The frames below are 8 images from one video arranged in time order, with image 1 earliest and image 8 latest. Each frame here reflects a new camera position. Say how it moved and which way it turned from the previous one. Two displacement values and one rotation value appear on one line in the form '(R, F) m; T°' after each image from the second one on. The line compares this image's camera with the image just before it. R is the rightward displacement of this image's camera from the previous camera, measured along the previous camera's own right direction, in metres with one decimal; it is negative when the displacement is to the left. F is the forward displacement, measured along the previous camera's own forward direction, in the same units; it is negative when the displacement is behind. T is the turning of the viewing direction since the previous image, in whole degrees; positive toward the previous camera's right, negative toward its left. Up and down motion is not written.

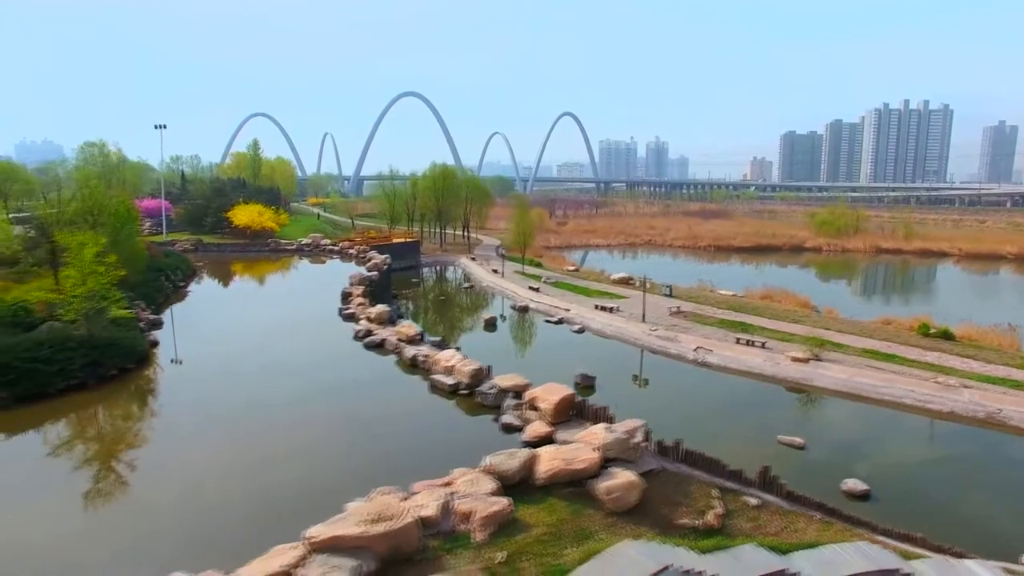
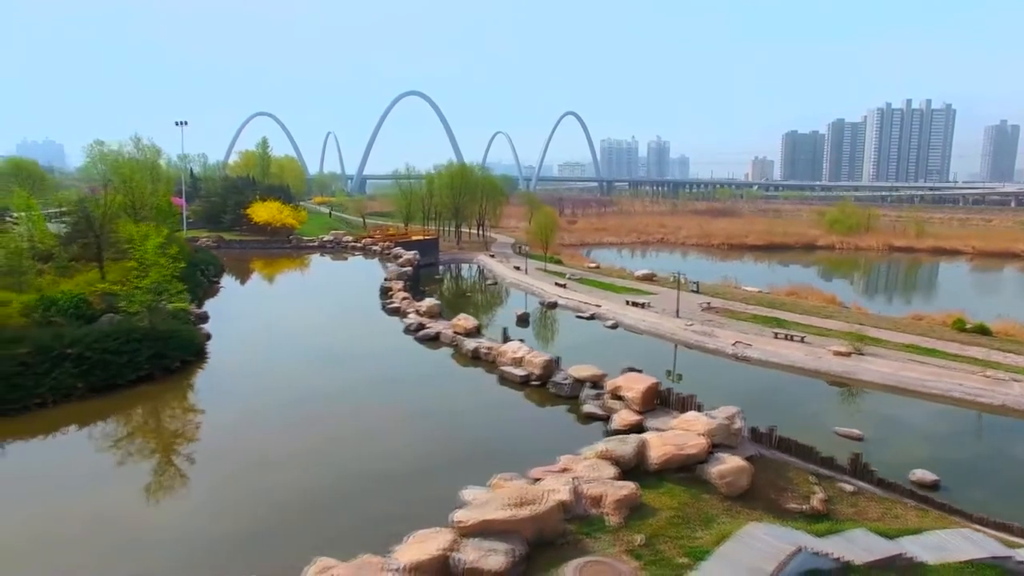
(-1.8, 0.0) m; 0°
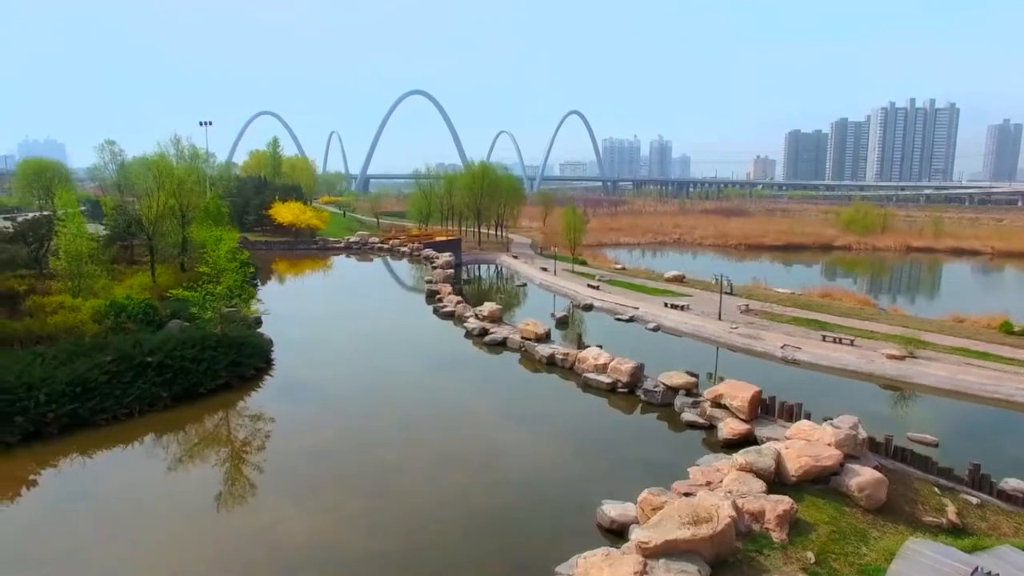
(-2.1, +0.3) m; 0°
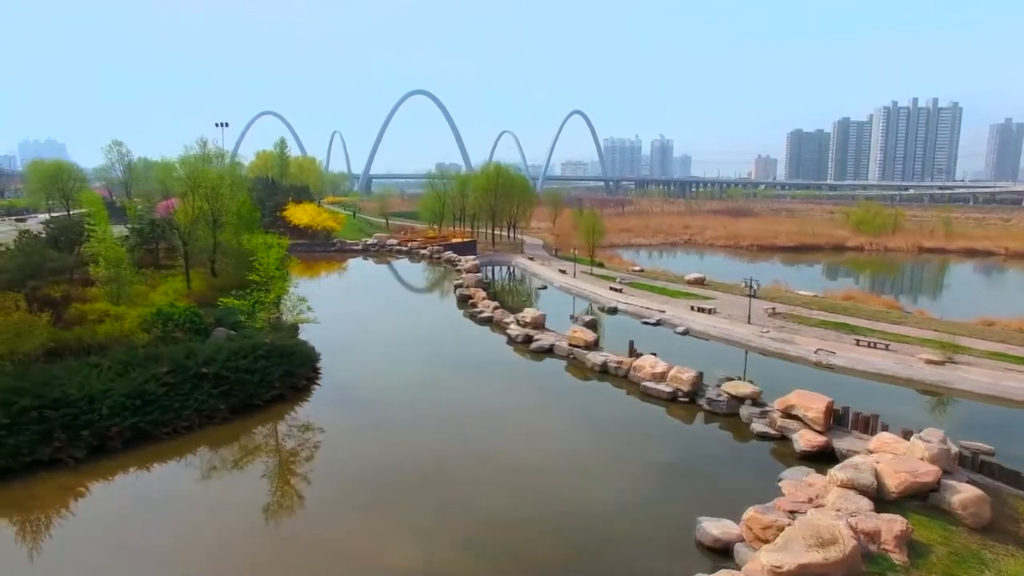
(-1.4, +0.3) m; 0°
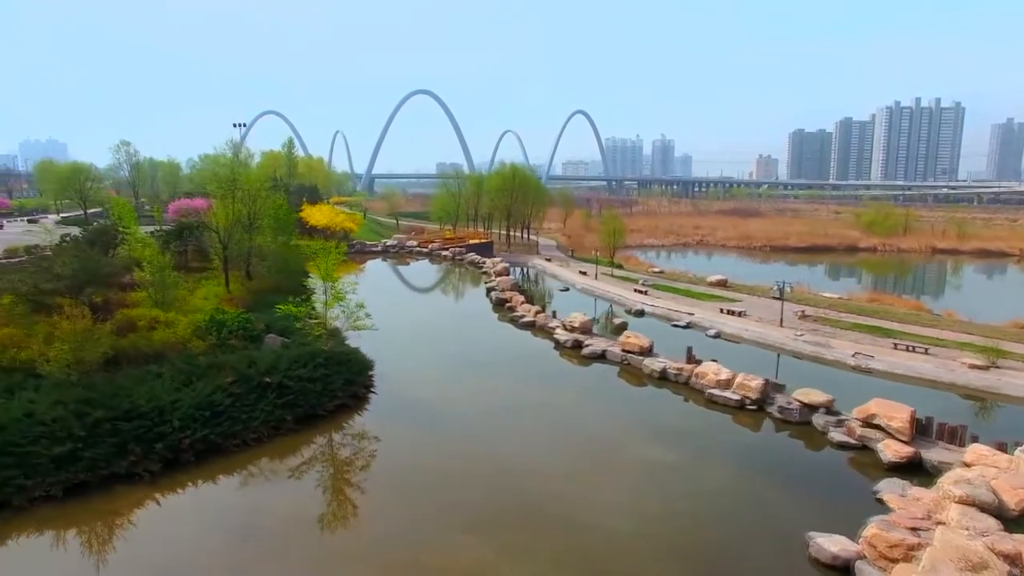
(-1.6, +0.3) m; 0°
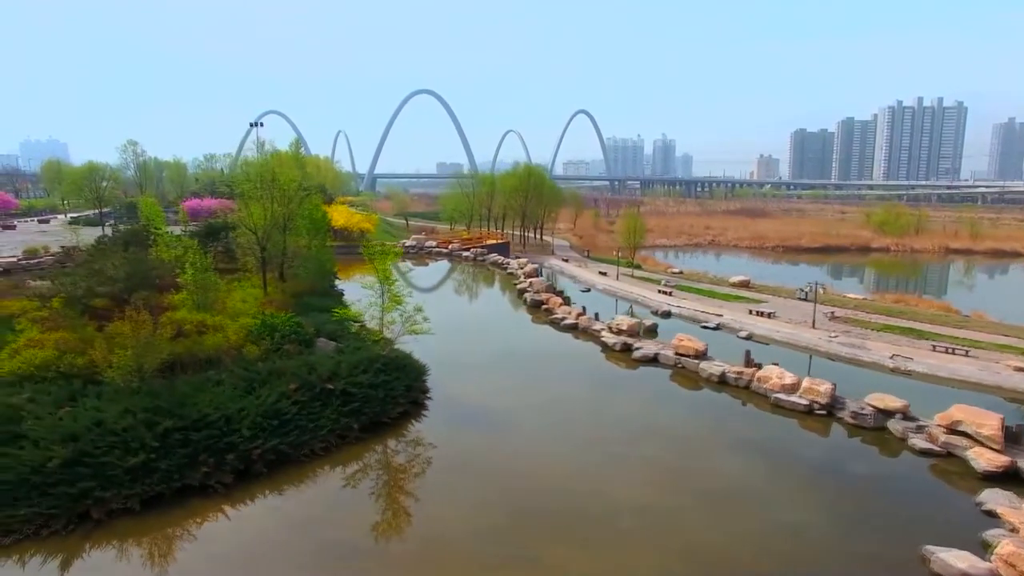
(-1.5, +0.4) m; 0°
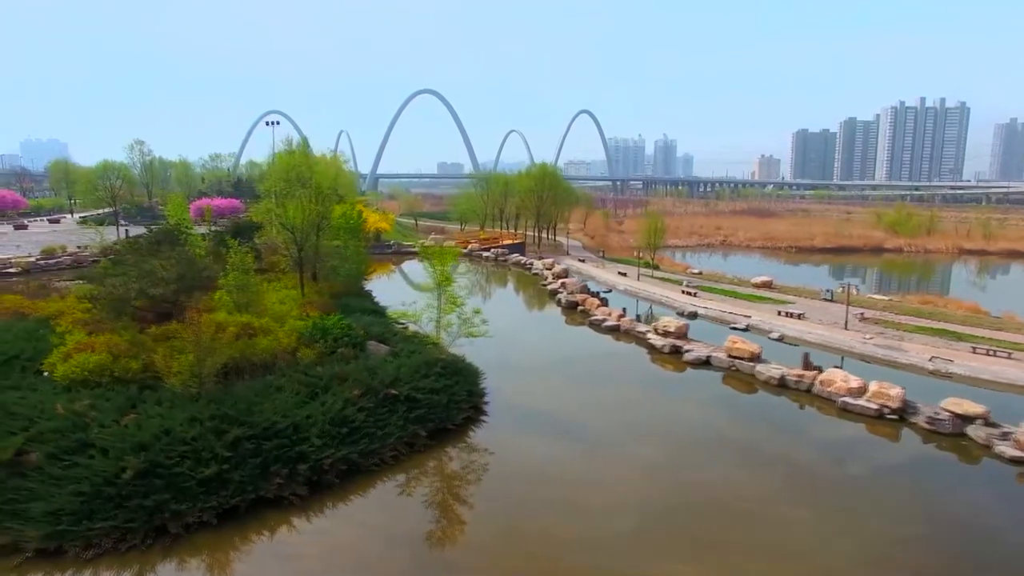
(-1.5, +0.5) m; 0°
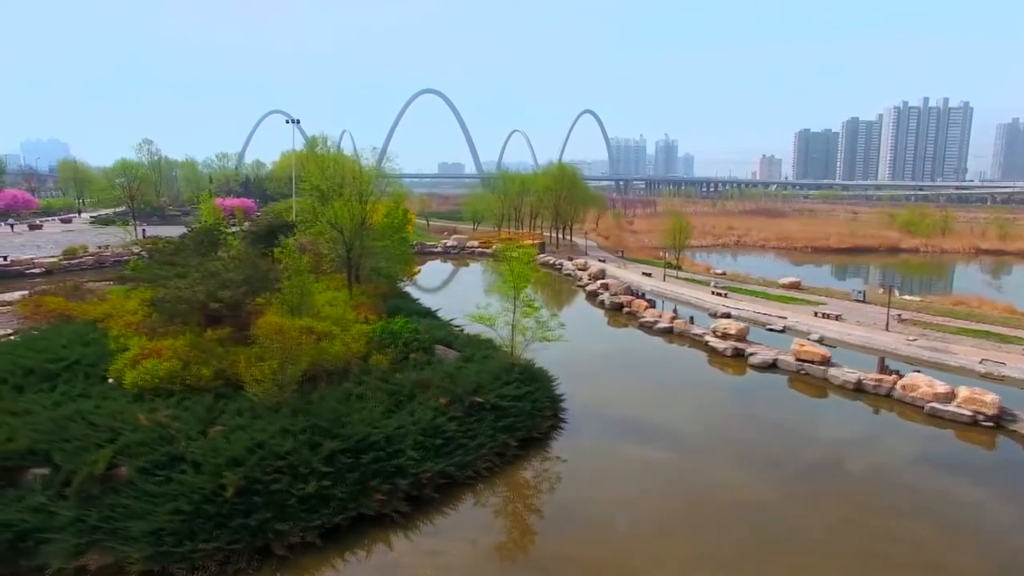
(-1.8, +0.6) m; 0°
